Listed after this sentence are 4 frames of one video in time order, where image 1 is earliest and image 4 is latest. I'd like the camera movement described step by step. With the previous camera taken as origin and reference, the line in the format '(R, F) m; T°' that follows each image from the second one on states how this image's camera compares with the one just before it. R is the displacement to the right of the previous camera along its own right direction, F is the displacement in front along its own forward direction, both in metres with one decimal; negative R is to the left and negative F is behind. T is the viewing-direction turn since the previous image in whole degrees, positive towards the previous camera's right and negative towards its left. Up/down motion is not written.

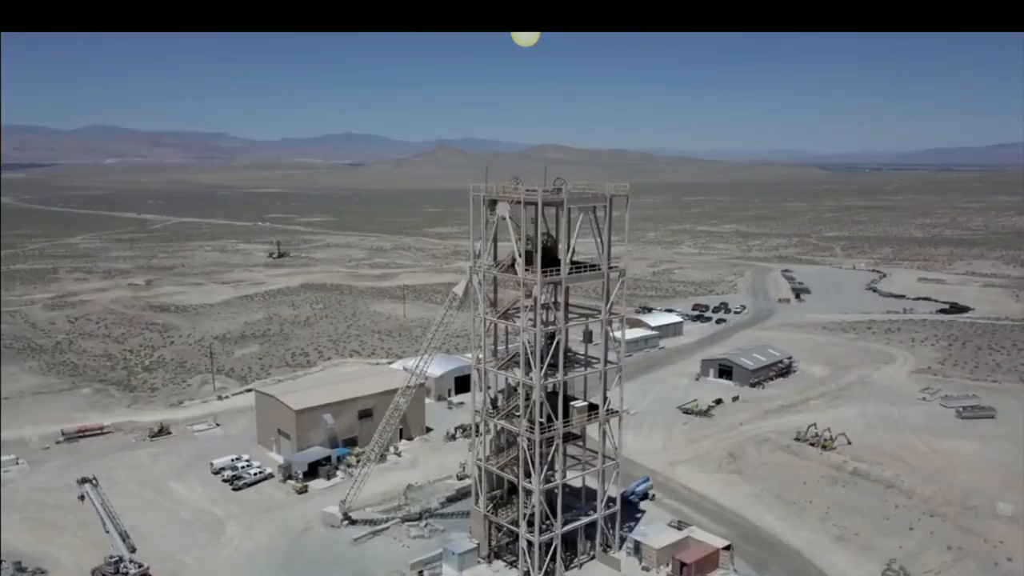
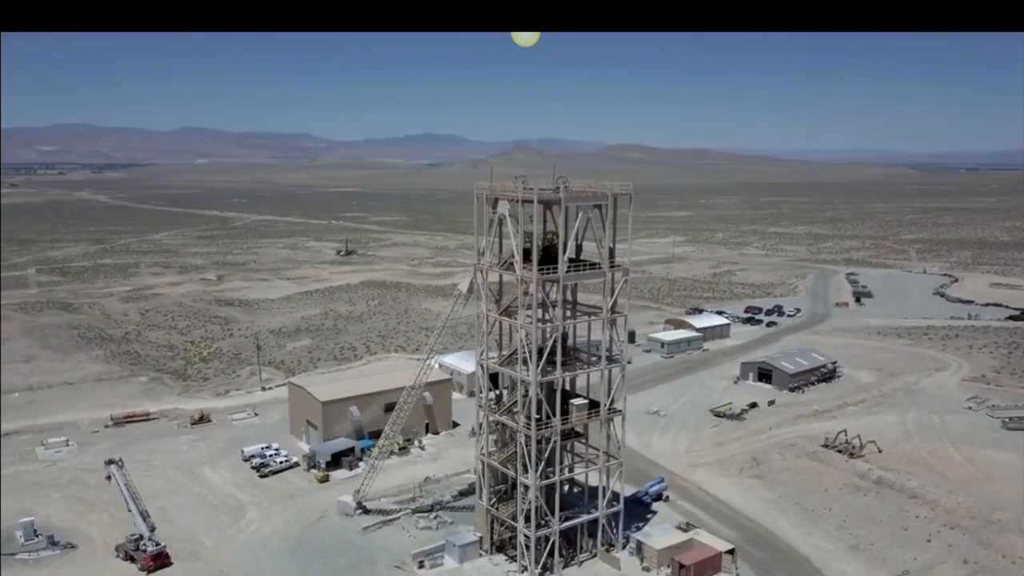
(+1.8, -0.1) m; -5°
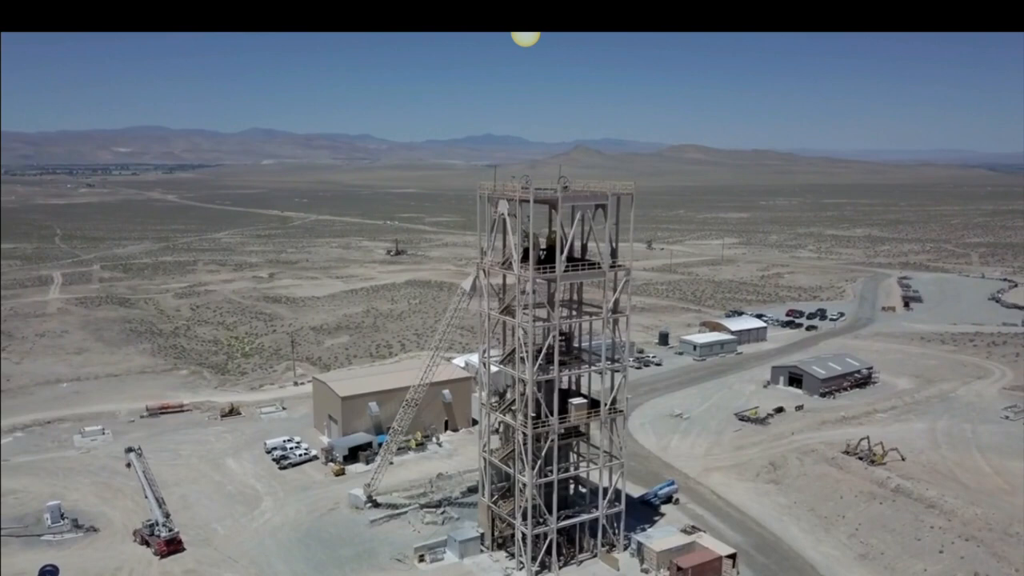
(+1.4, -0.1) m; -4°
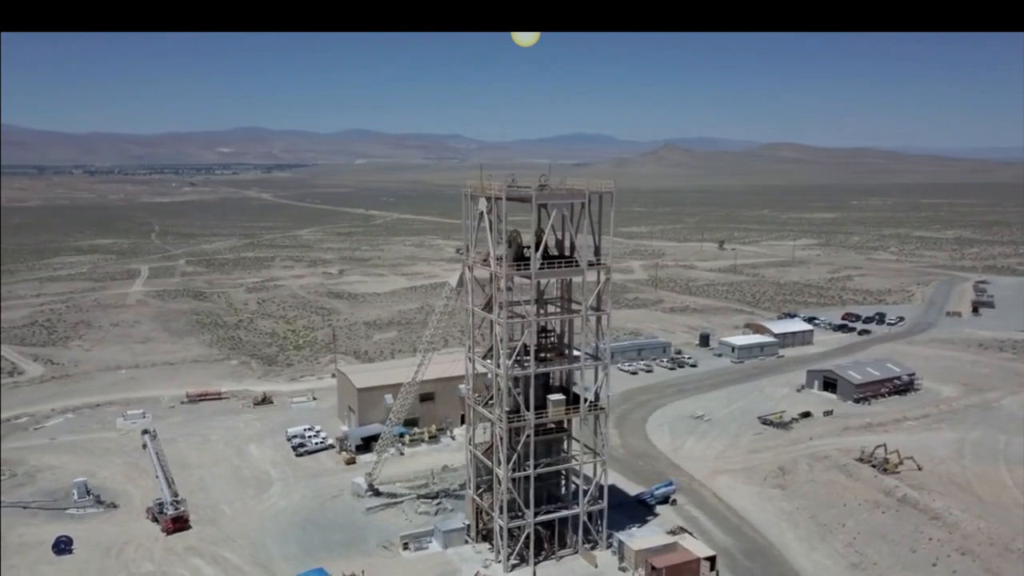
(+2.7, -0.2) m; -6°
